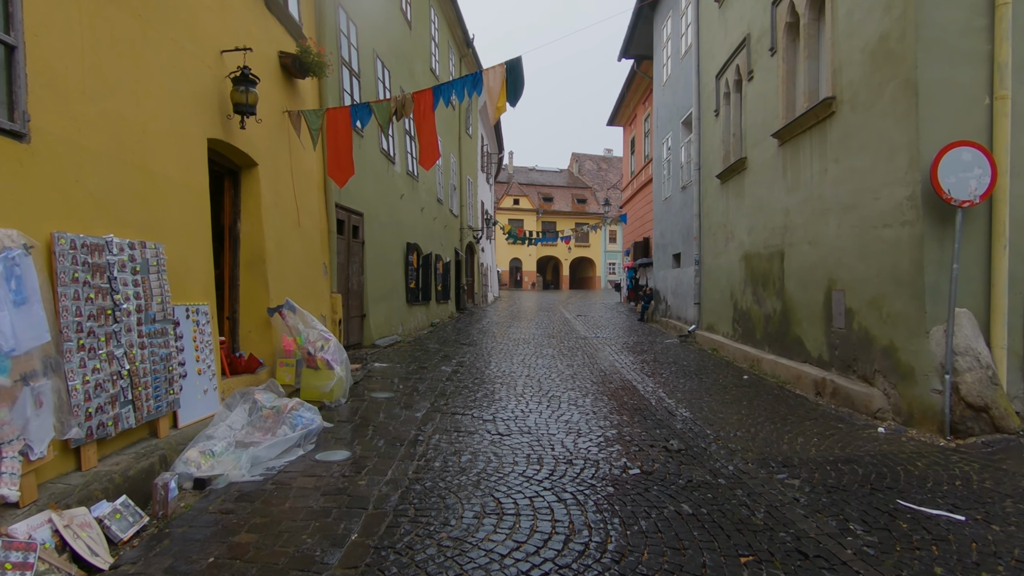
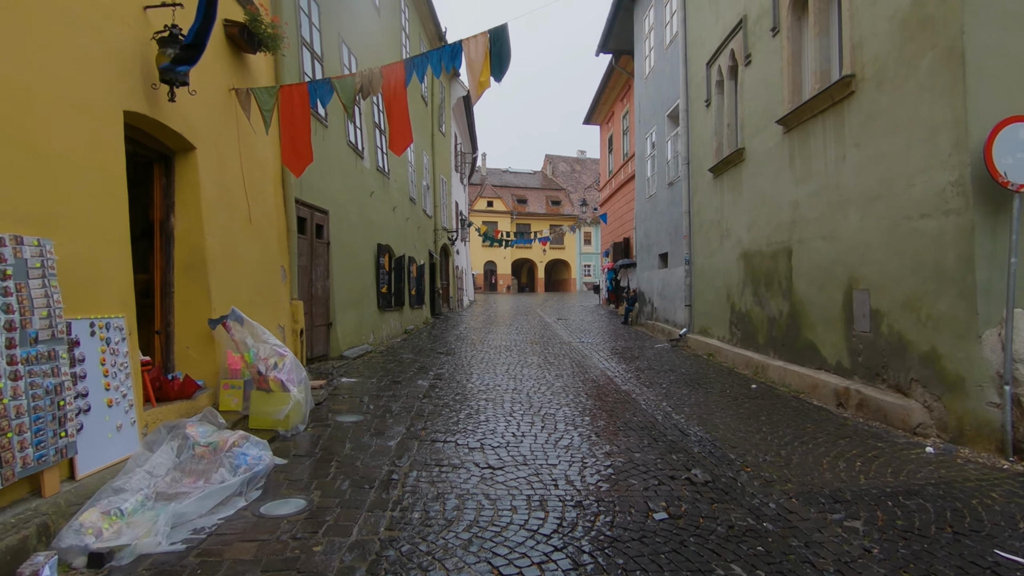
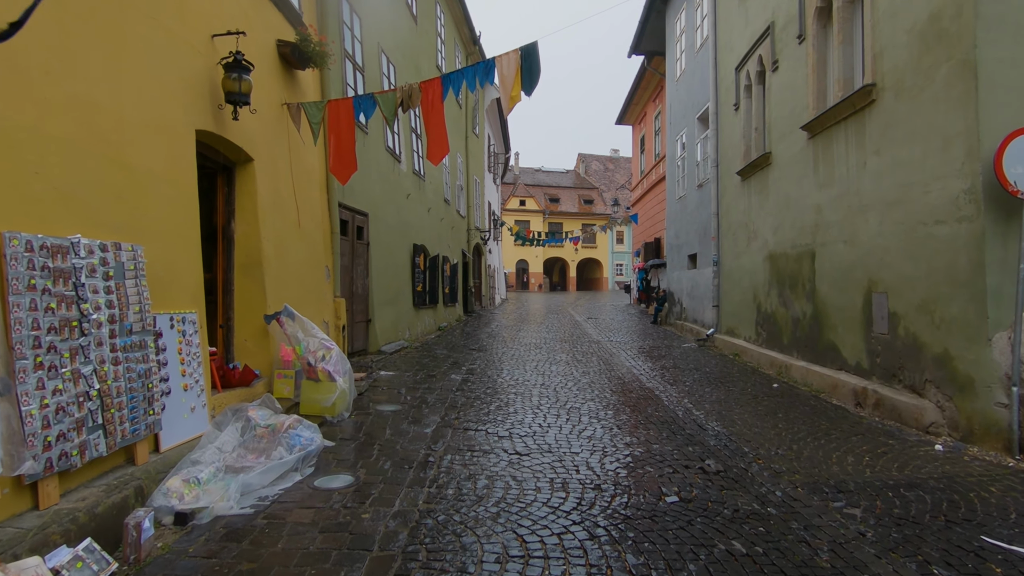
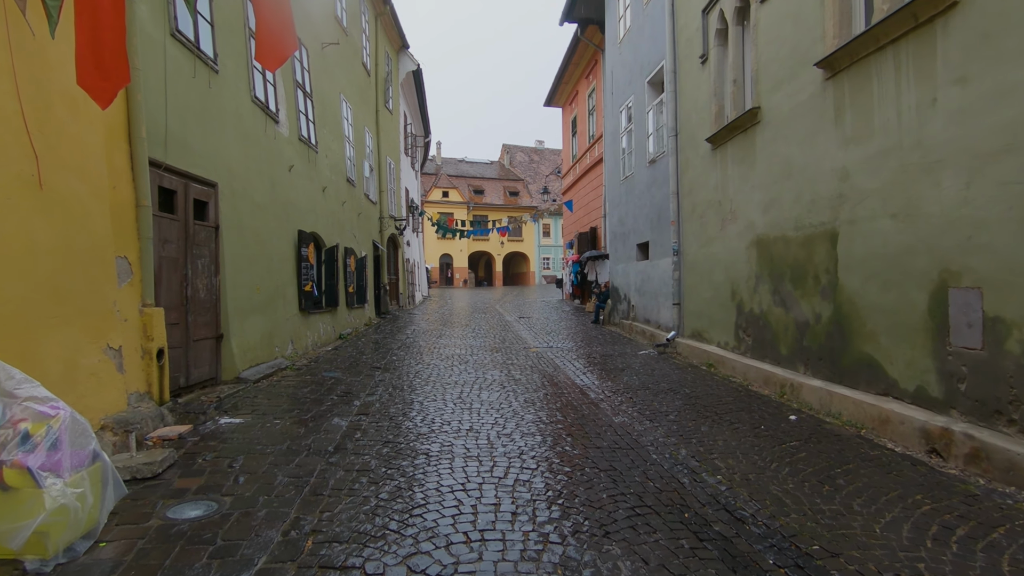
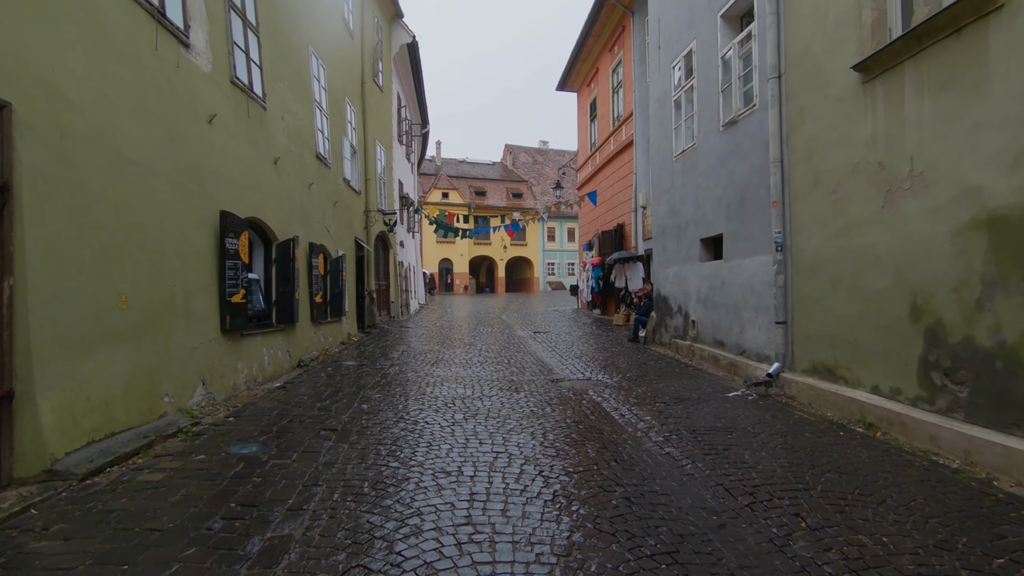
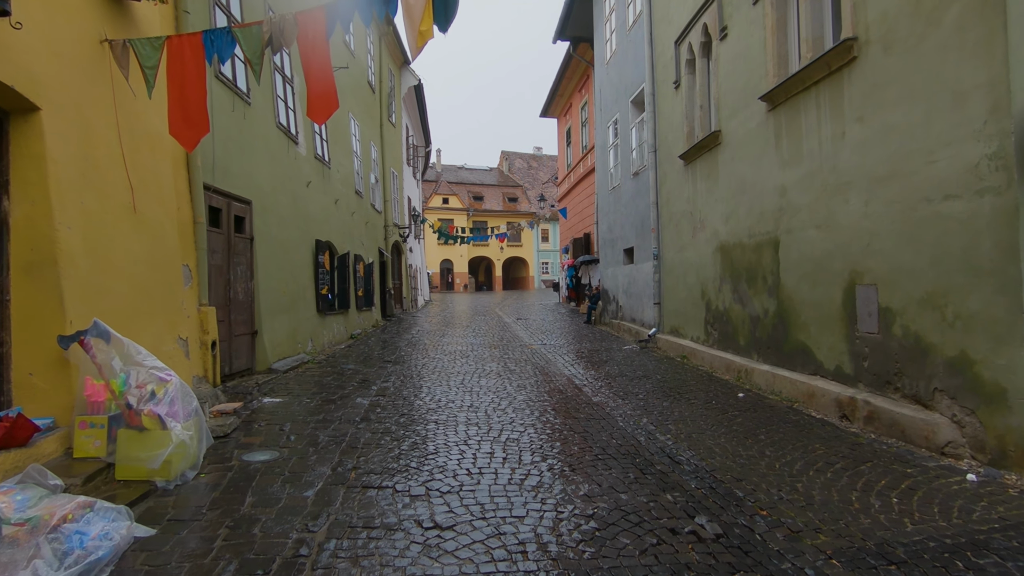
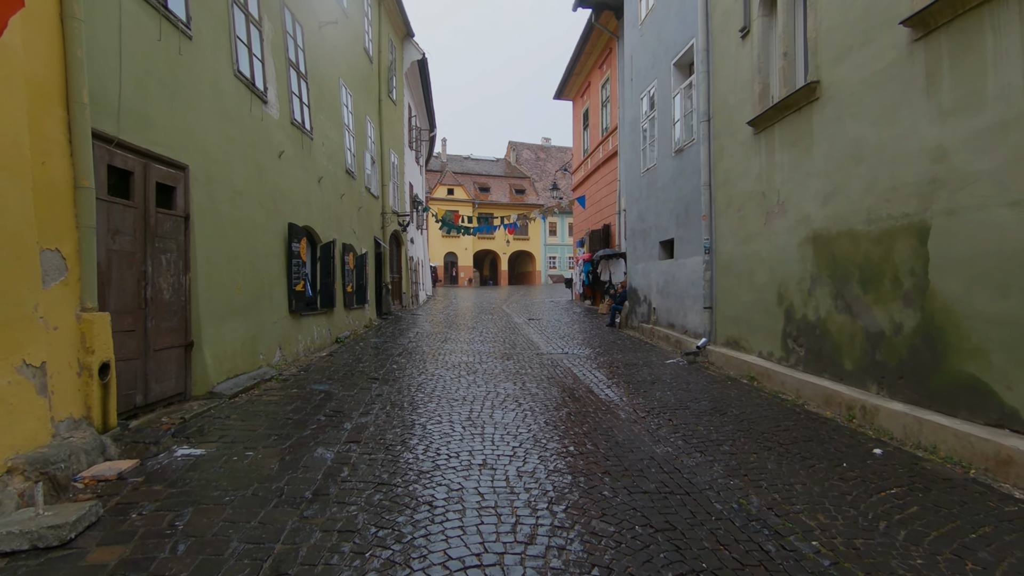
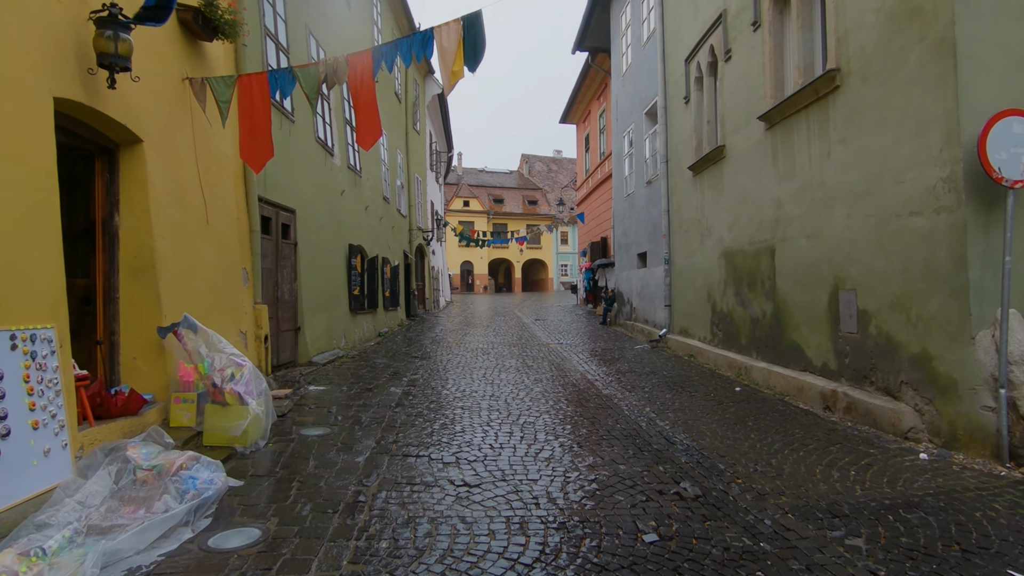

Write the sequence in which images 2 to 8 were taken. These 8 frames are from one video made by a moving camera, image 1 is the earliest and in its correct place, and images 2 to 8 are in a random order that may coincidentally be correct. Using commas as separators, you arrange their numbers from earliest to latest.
3, 2, 8, 6, 4, 7, 5
